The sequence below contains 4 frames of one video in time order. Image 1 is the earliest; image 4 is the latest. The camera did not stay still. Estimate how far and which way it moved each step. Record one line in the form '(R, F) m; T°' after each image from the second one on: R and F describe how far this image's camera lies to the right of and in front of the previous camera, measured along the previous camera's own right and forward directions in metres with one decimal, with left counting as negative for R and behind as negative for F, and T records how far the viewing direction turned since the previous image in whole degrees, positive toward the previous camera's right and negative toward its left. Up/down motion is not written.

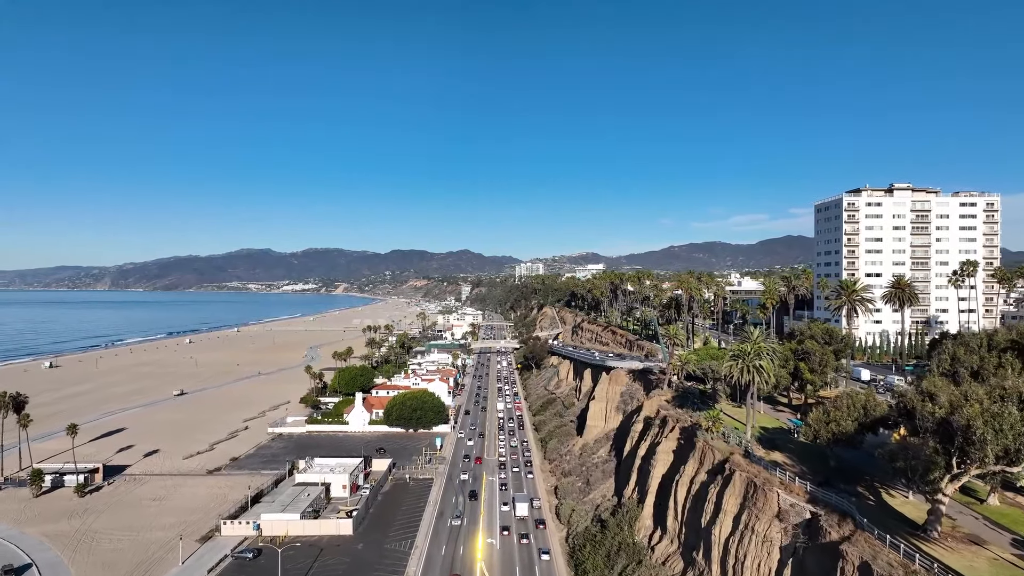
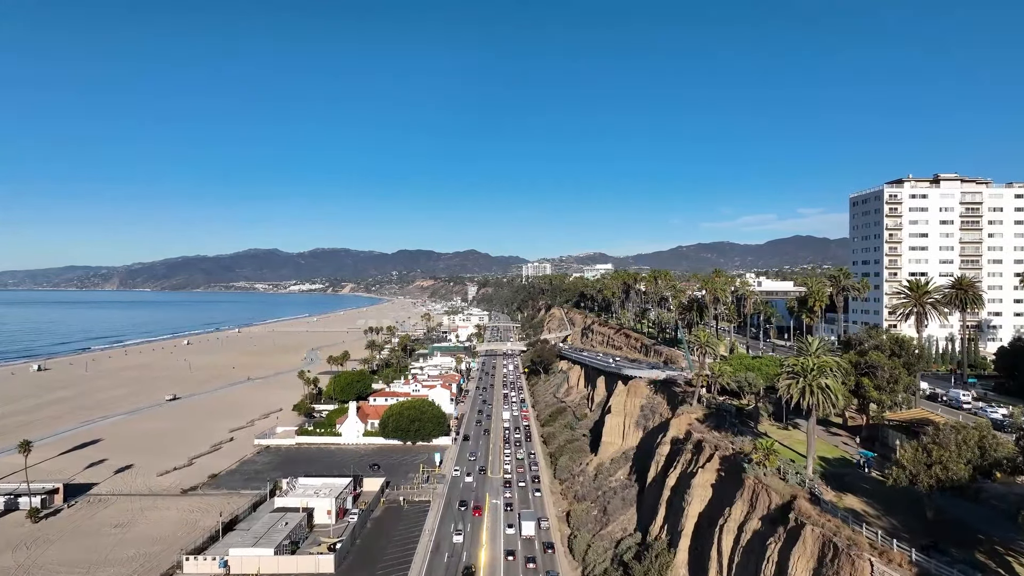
(0.0, +6.2) m; -1°
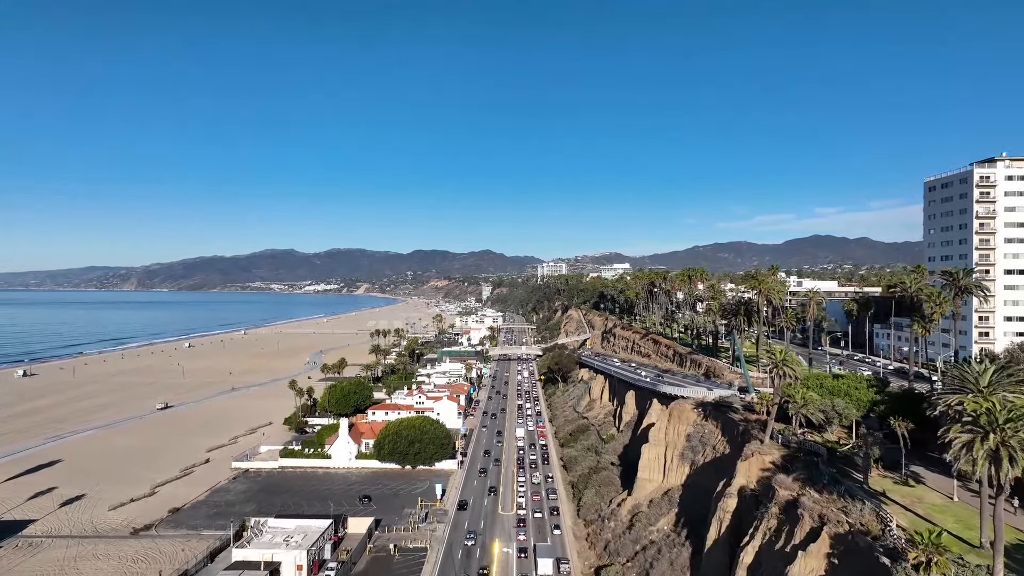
(0.0, +9.8) m; -2°
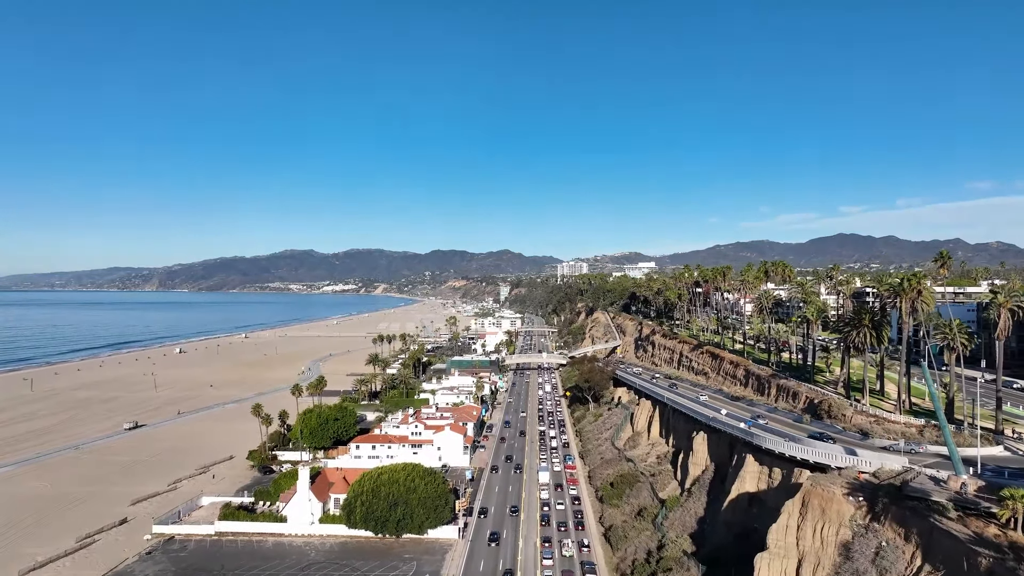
(-0.2, +17.4) m; -2°
